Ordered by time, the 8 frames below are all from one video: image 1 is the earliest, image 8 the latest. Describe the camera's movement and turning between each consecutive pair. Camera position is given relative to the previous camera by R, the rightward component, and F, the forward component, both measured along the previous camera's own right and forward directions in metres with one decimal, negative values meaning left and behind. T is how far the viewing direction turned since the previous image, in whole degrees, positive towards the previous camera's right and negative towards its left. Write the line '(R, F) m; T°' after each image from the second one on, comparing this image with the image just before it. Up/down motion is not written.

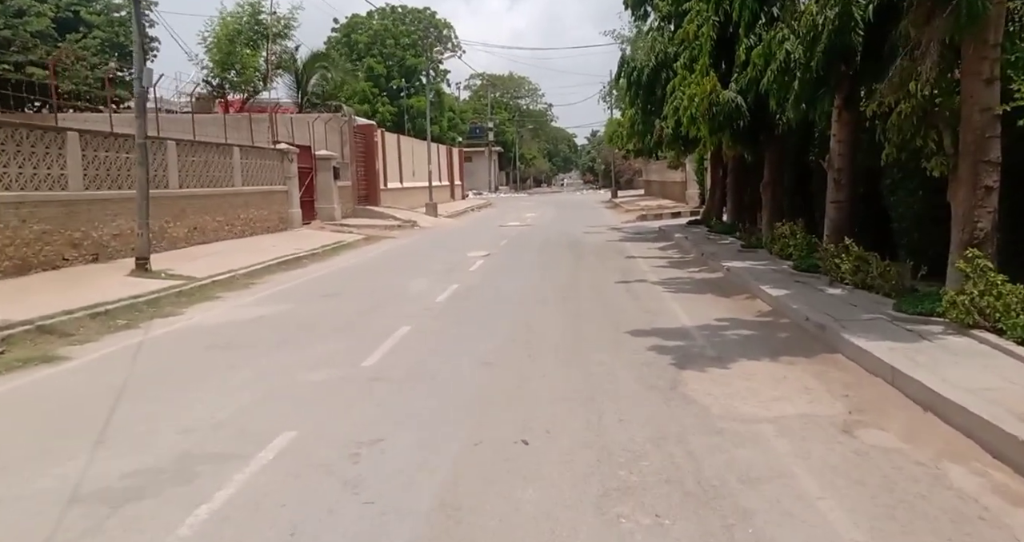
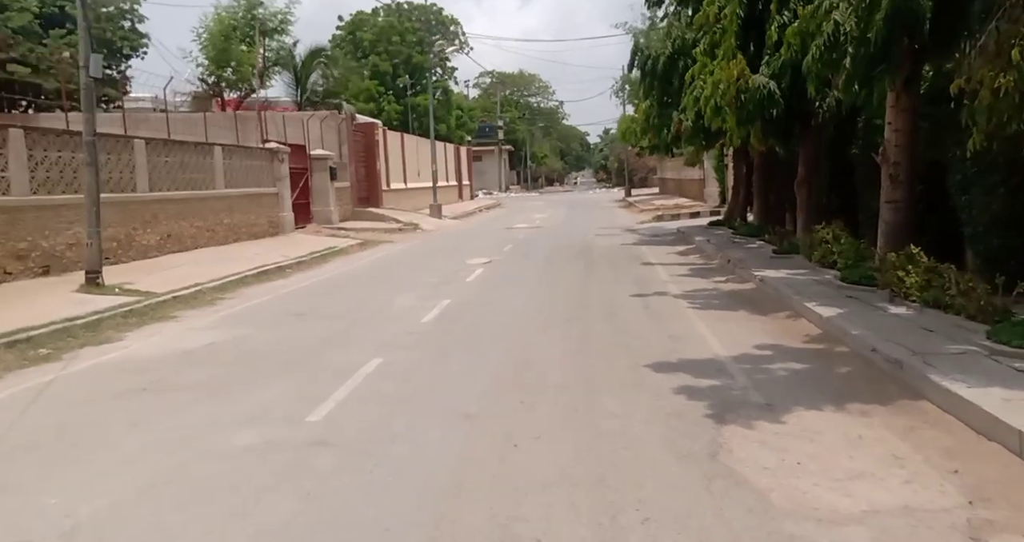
(+0.2, +2.1) m; -1°
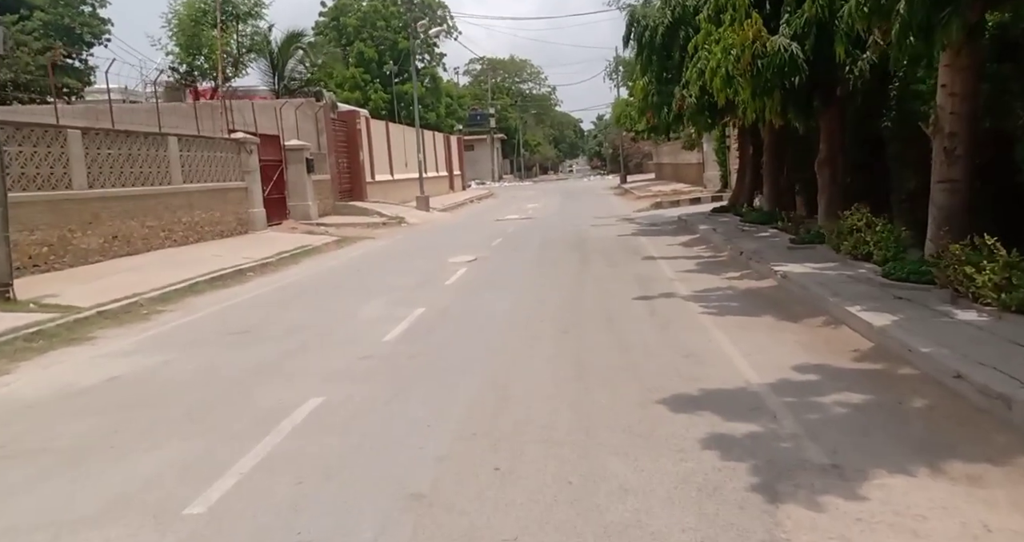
(+0.2, +2.1) m; 0°
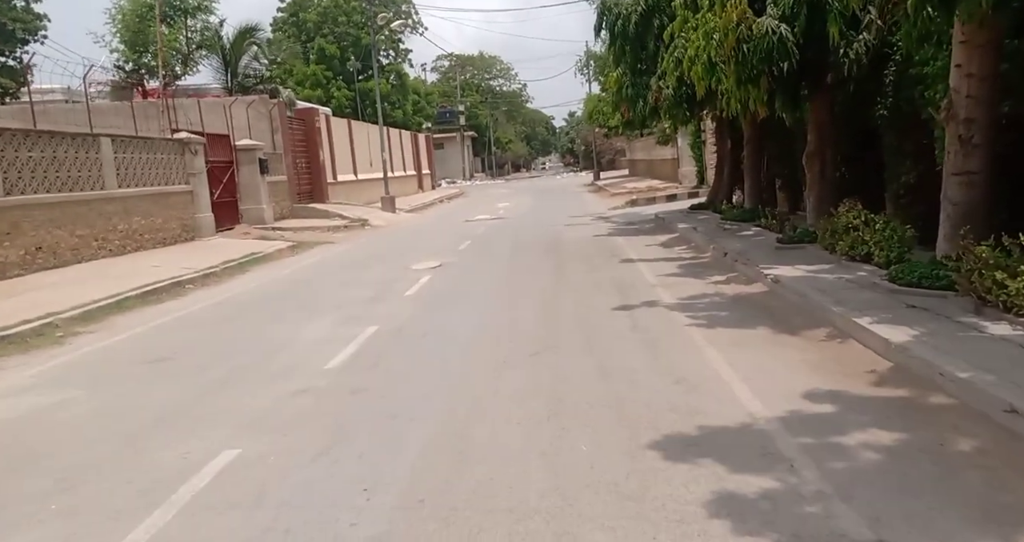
(+0.1, +1.3) m; +2°
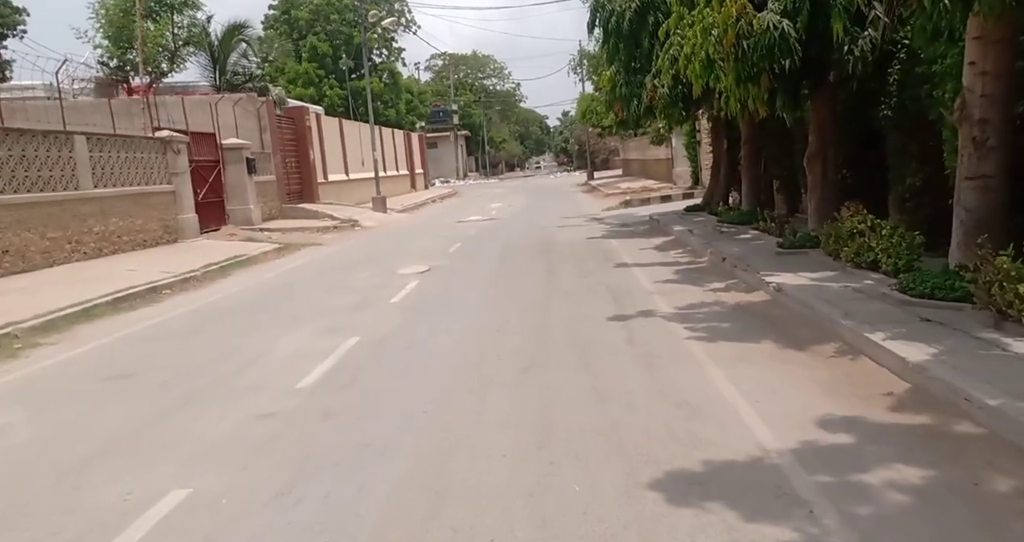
(+0.1, +0.6) m; 0°
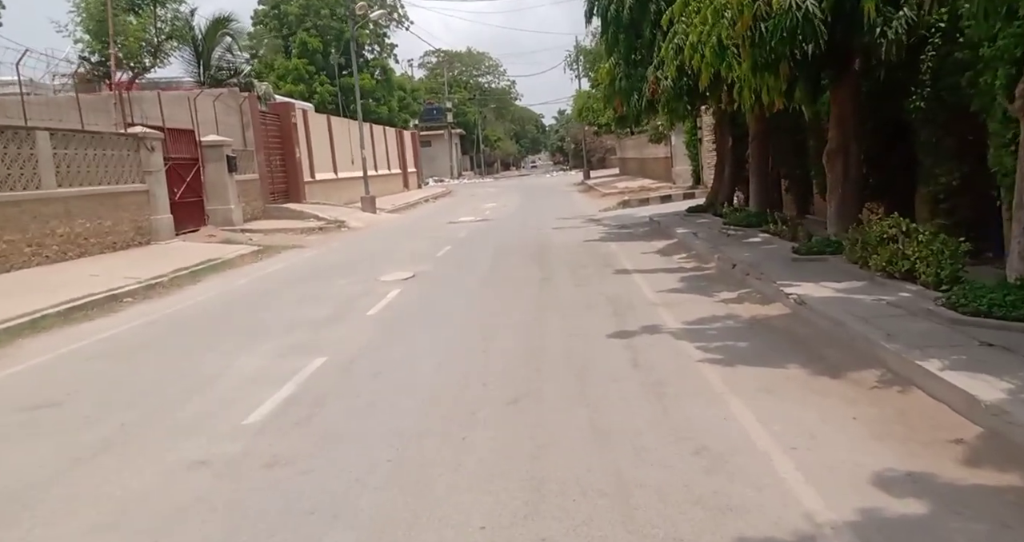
(+0.1, +1.3) m; 0°
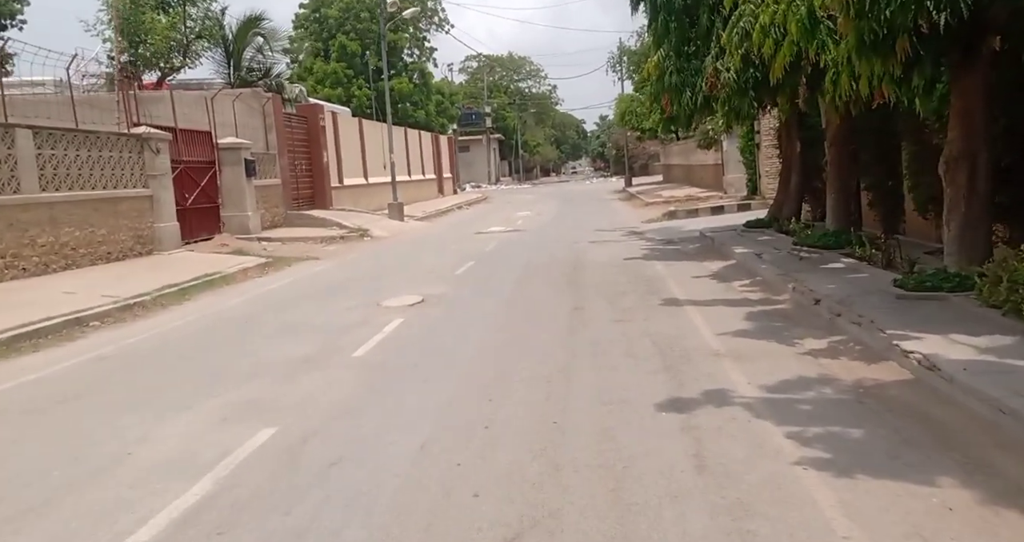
(+0.2, +2.6) m; -3°
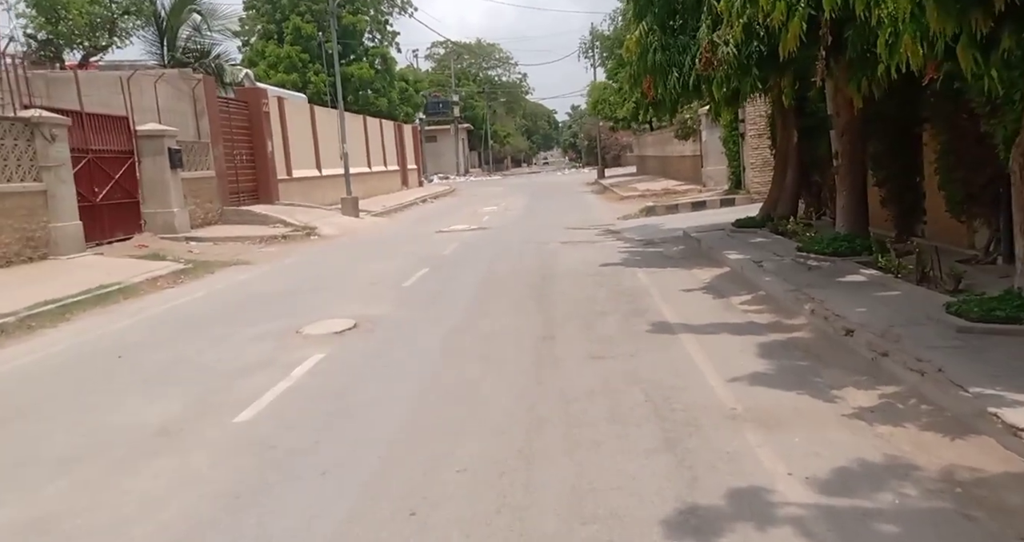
(+0.2, +2.5) m; +2°
